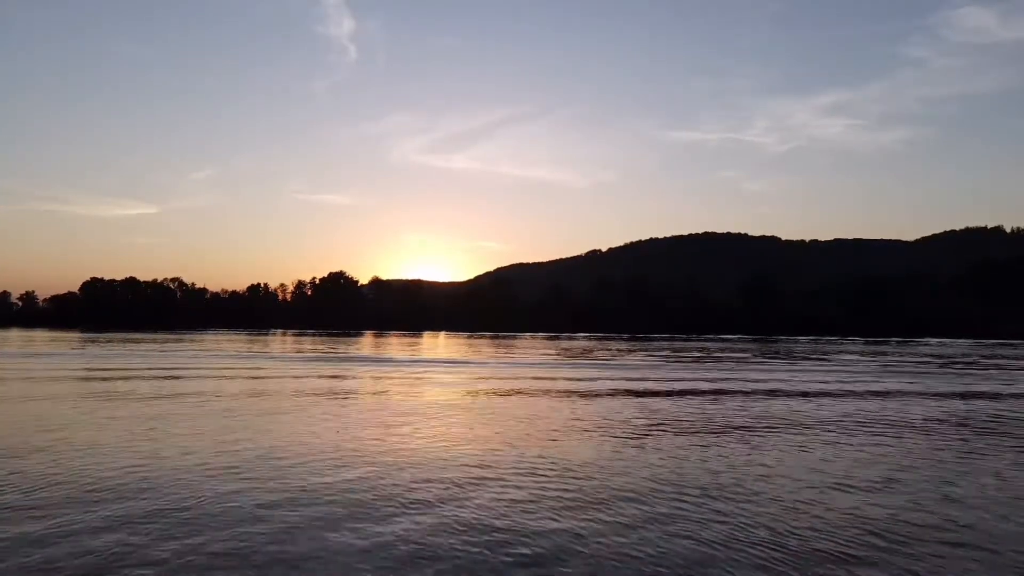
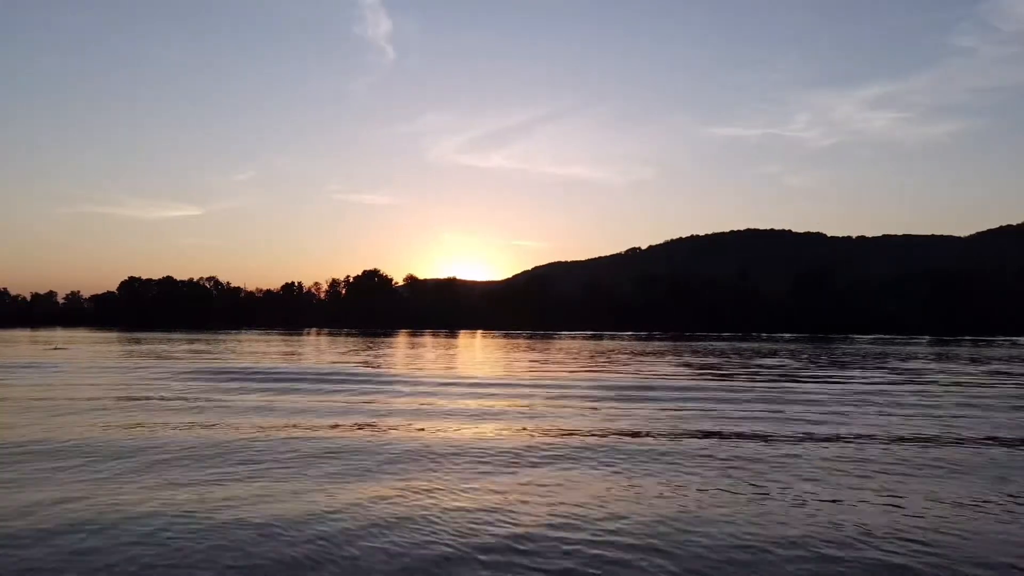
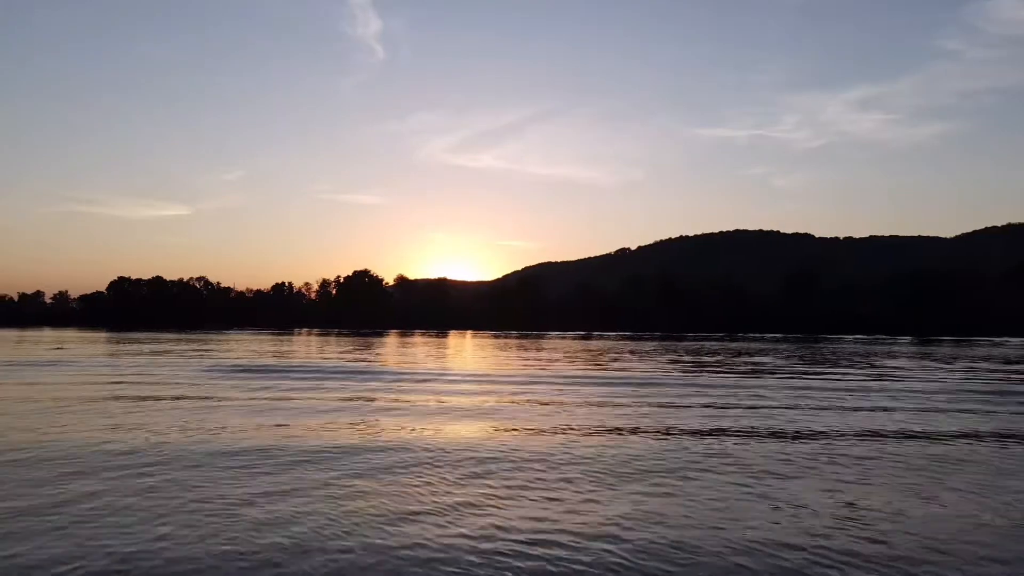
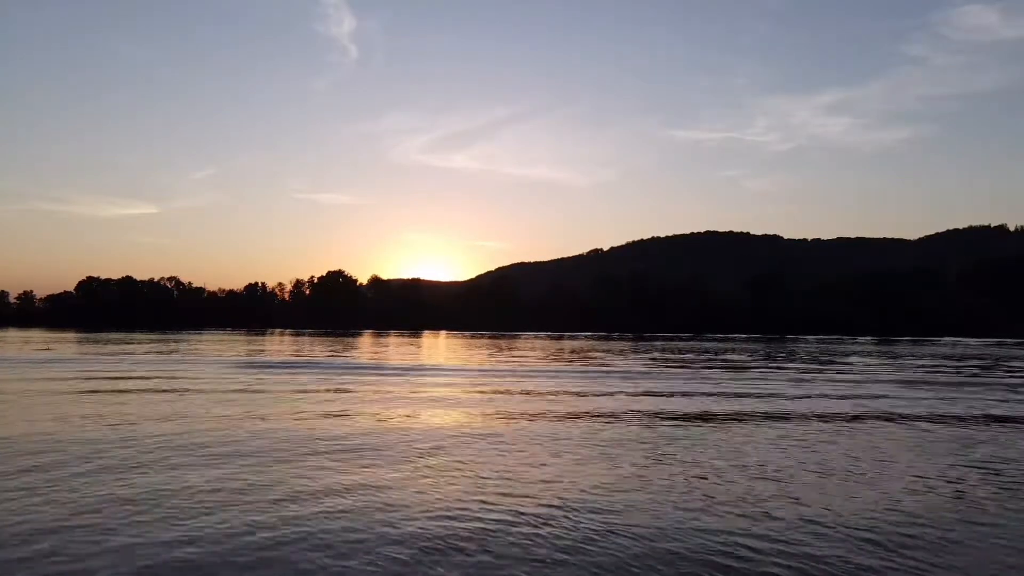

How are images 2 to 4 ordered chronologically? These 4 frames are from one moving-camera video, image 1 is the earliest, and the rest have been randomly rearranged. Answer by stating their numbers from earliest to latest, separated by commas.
4, 3, 2
